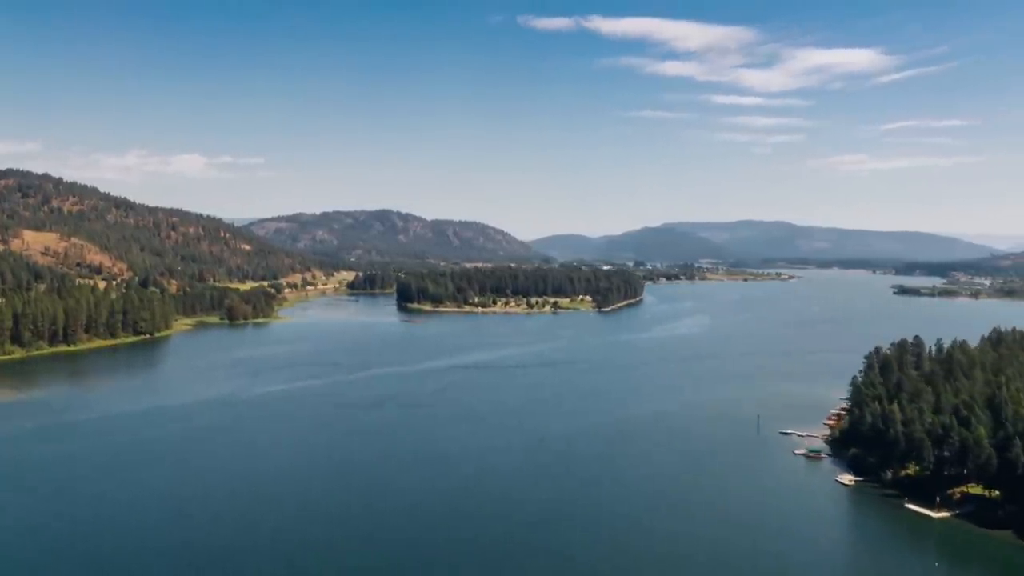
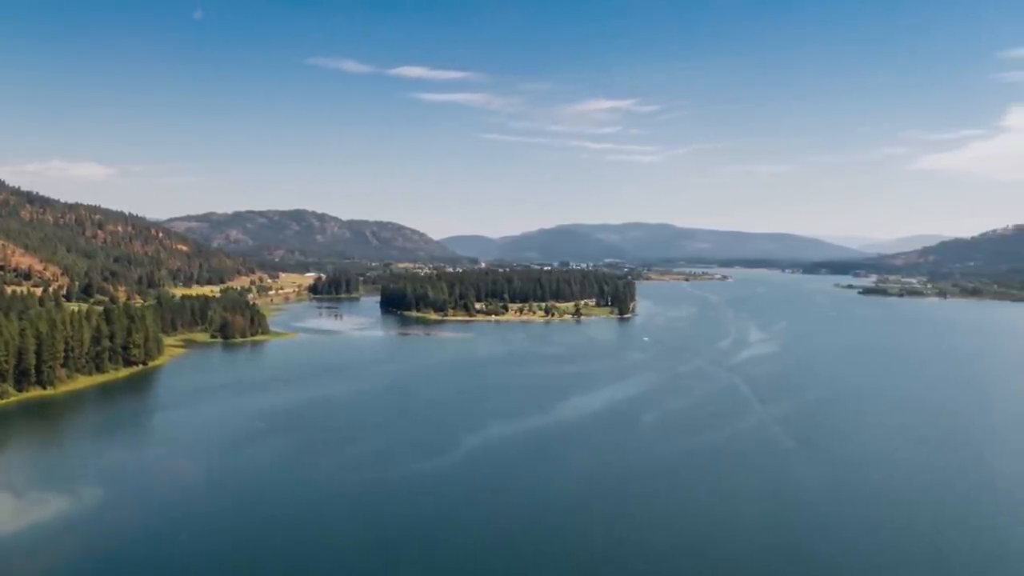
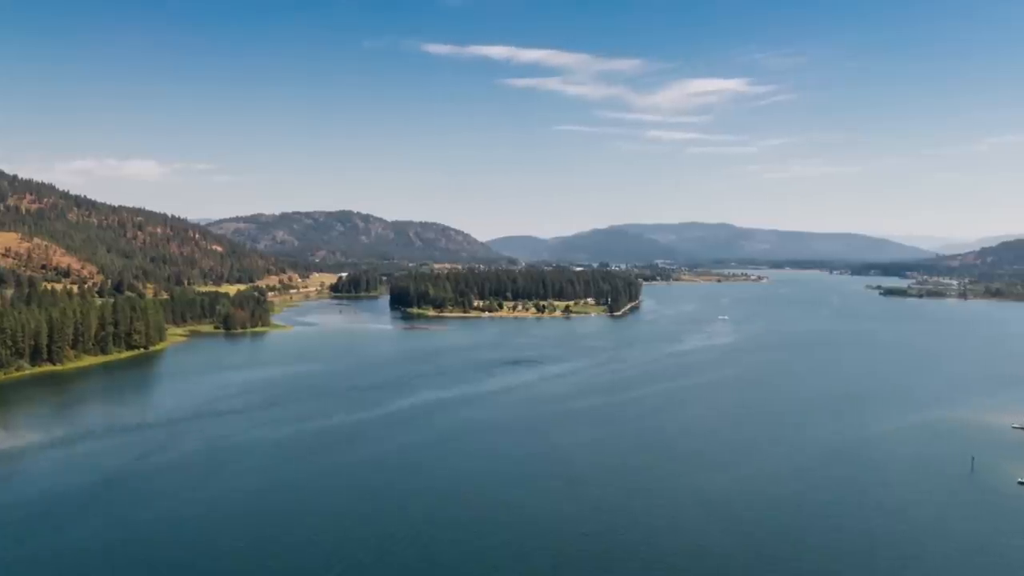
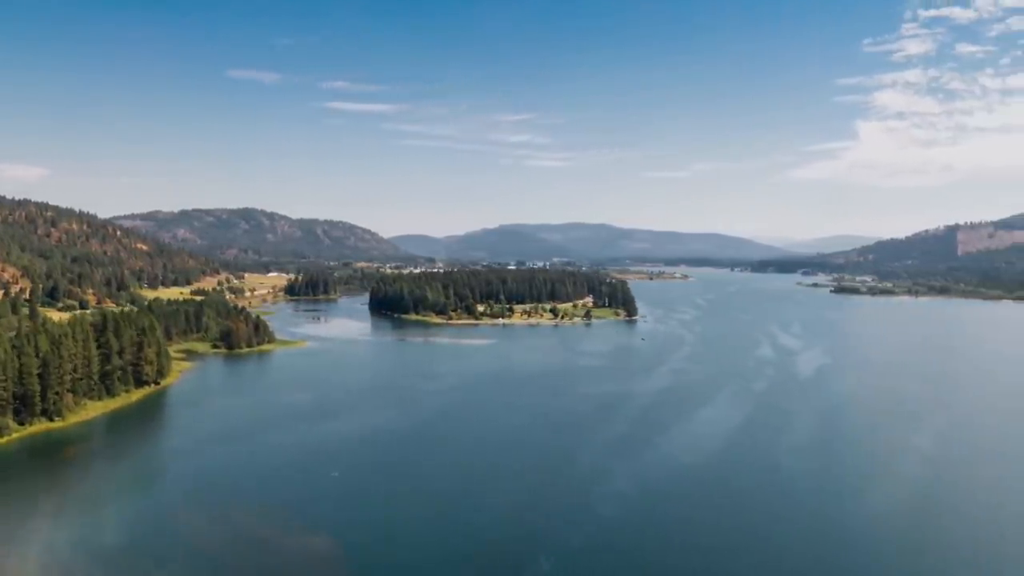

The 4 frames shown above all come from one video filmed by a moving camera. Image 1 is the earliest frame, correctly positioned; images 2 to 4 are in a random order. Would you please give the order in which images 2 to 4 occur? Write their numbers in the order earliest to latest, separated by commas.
3, 2, 4
